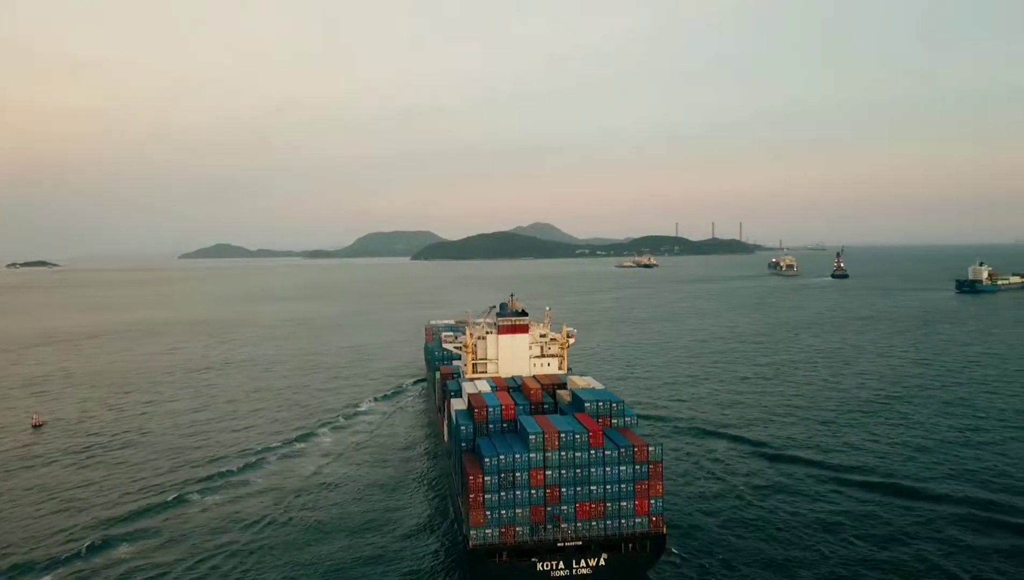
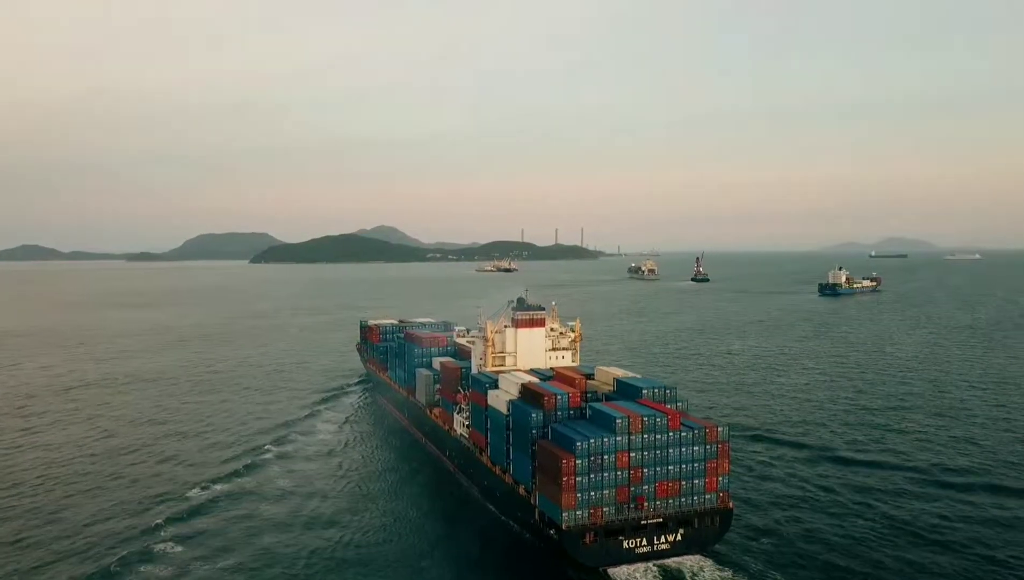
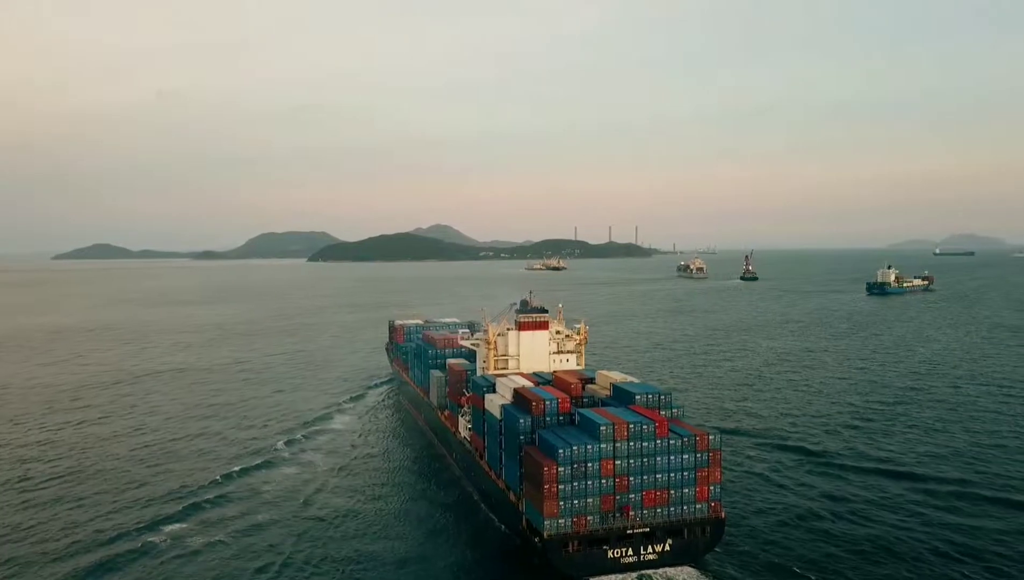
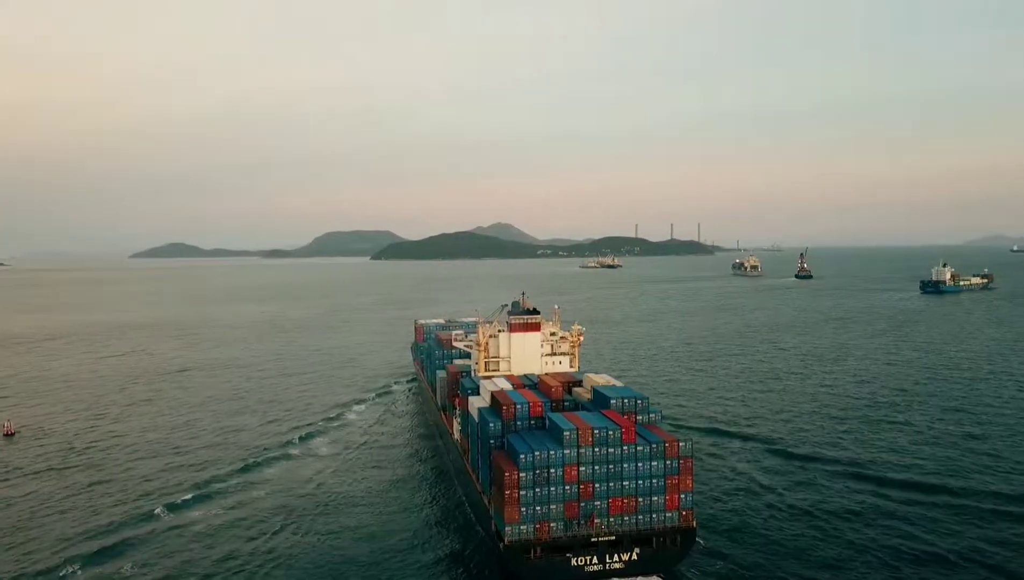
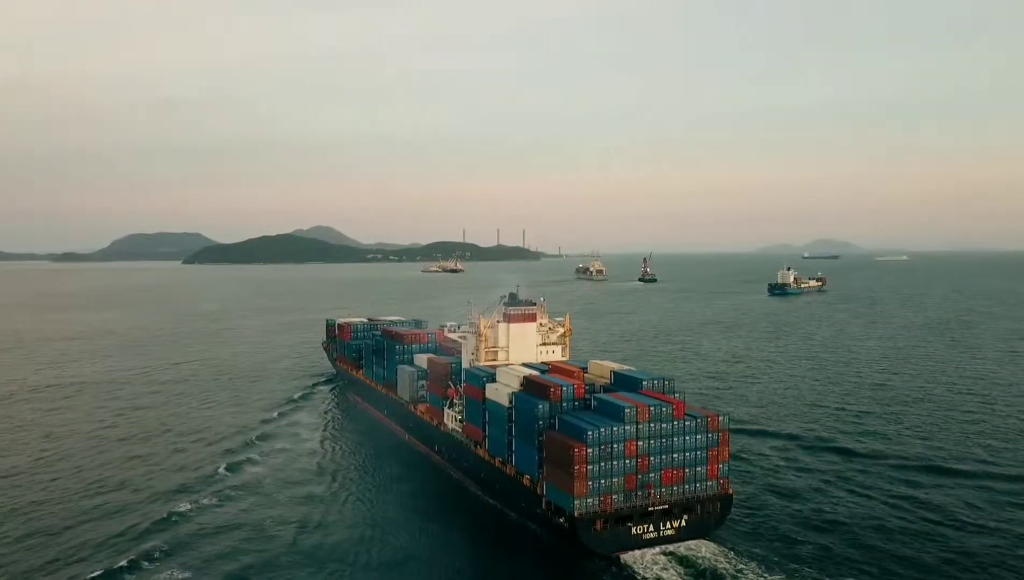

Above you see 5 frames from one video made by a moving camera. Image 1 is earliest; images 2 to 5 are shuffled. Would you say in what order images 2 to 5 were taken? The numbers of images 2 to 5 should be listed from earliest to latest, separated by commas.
4, 3, 2, 5
